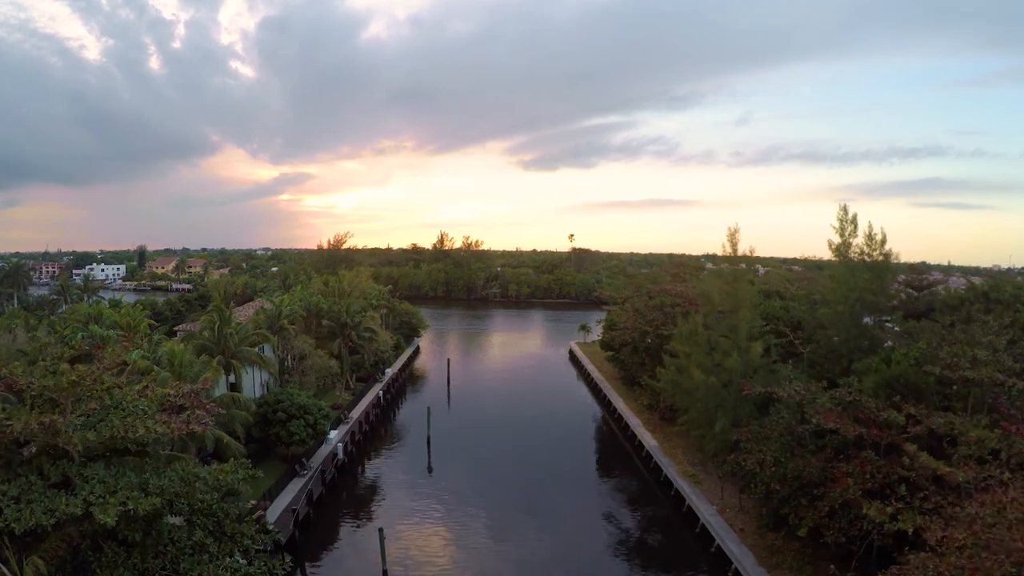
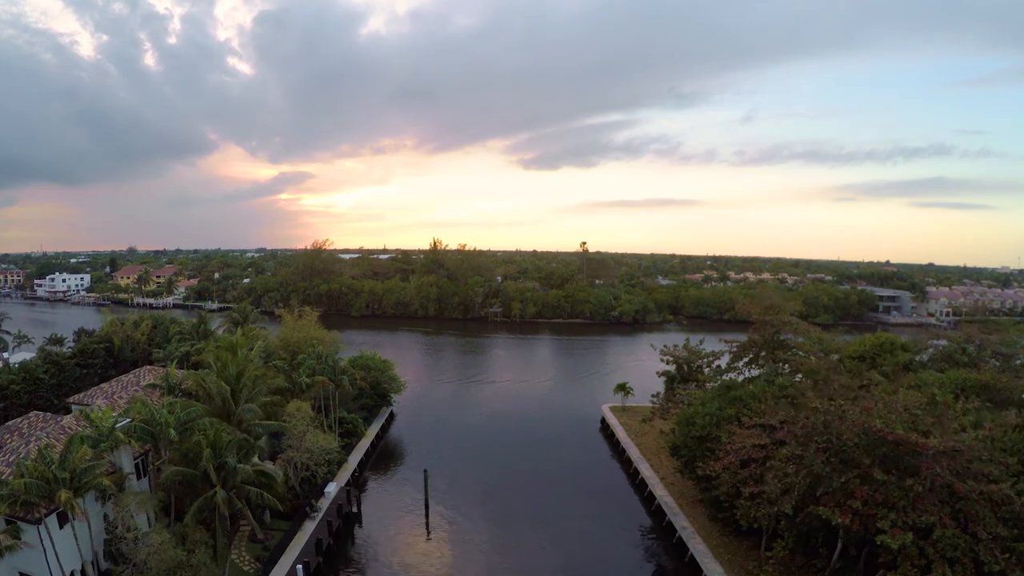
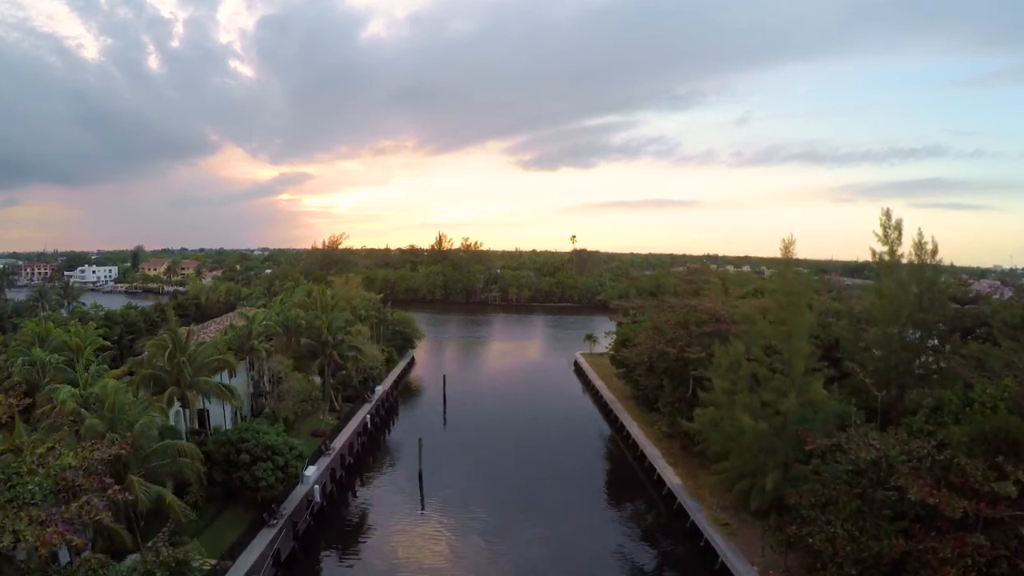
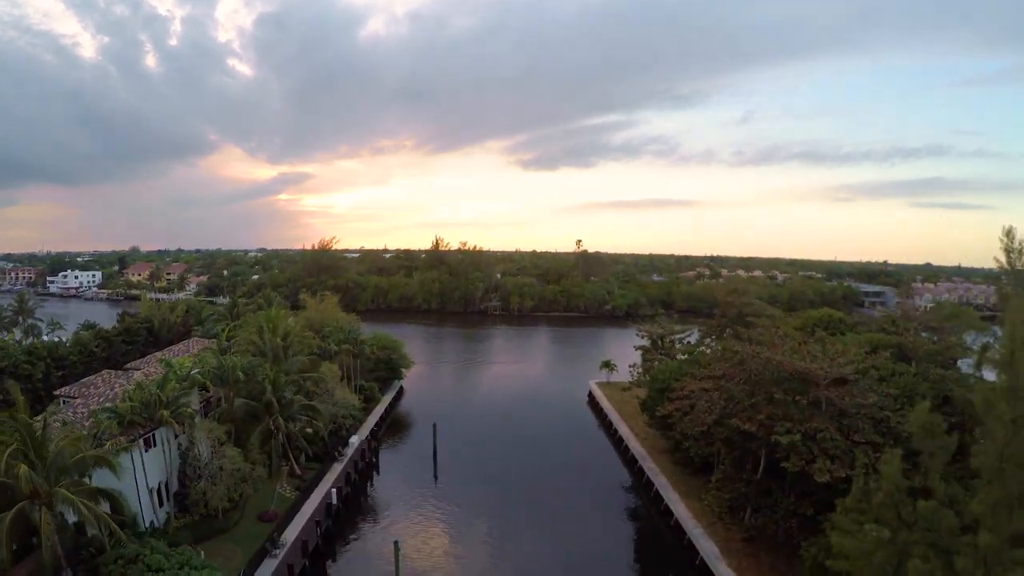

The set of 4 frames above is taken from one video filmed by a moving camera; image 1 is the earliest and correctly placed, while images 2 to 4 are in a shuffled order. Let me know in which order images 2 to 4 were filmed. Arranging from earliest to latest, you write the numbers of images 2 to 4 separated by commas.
3, 4, 2
